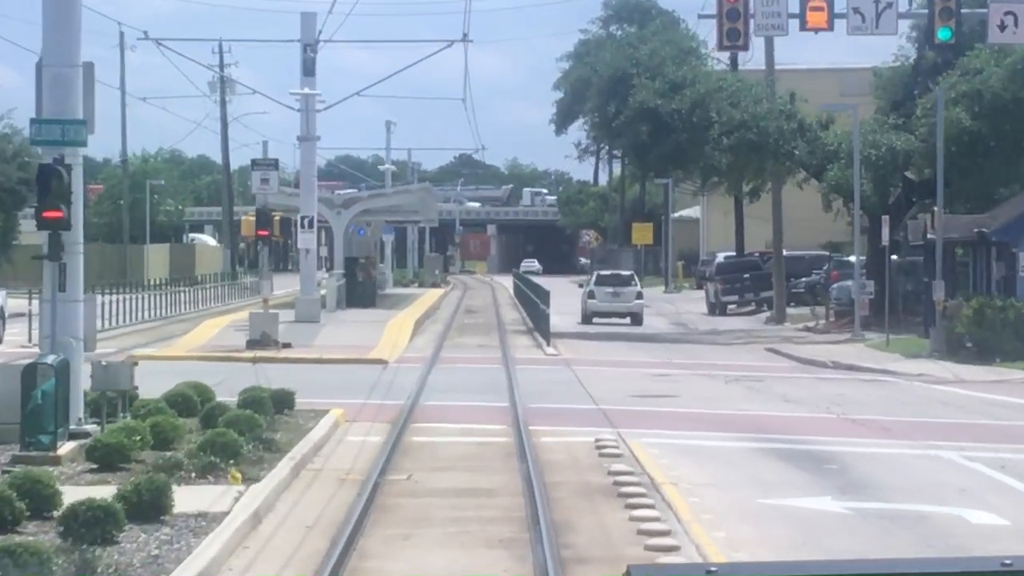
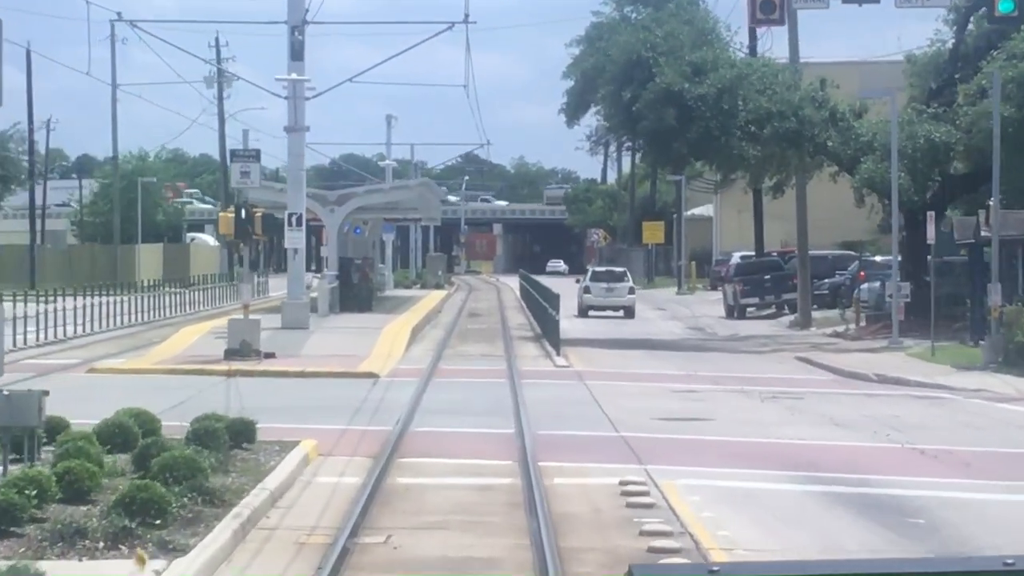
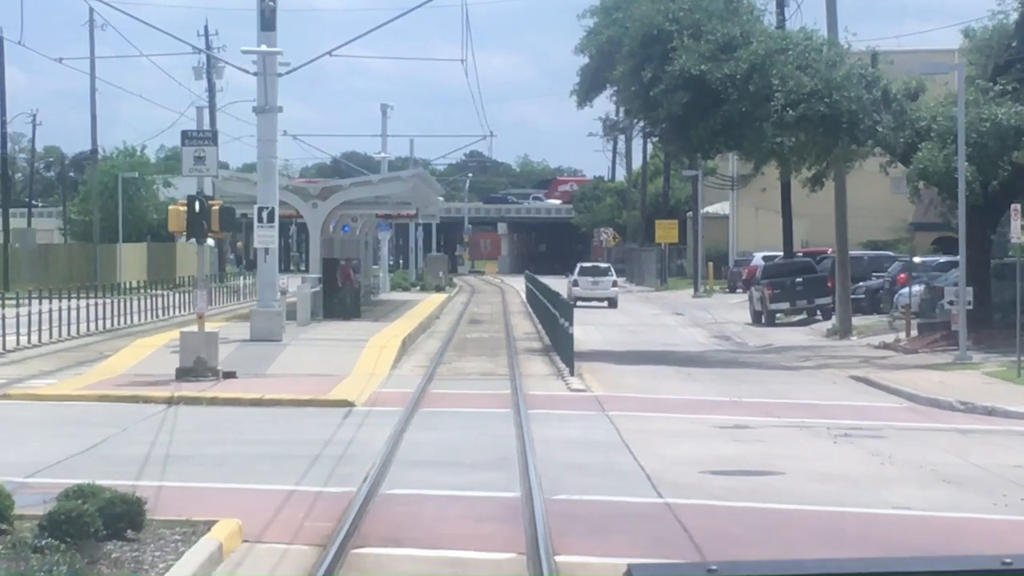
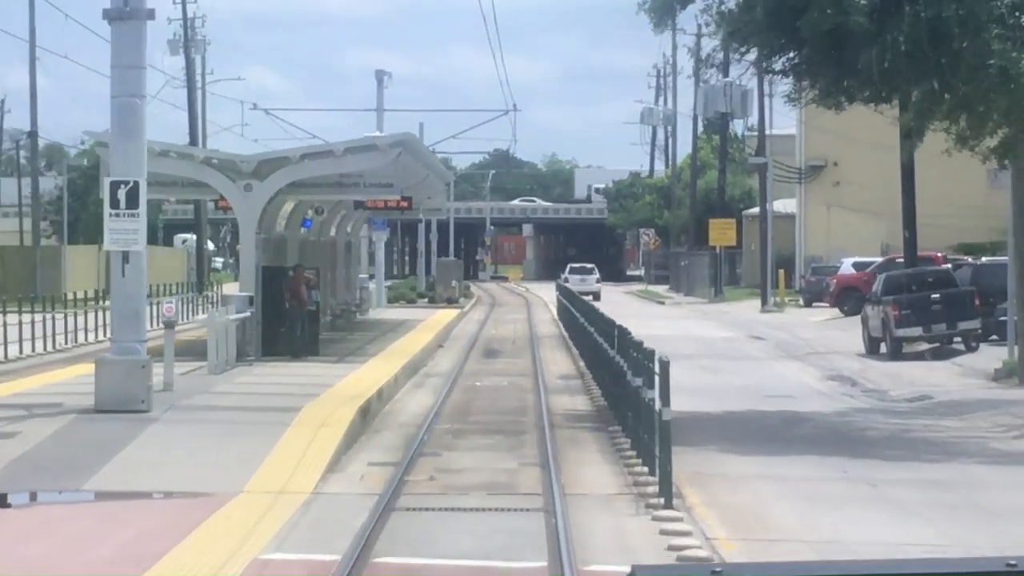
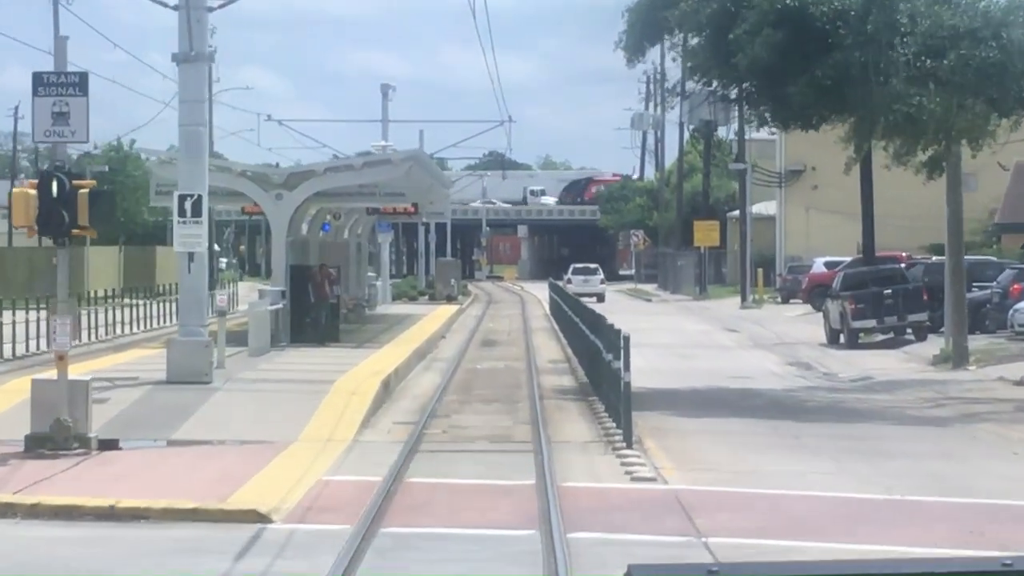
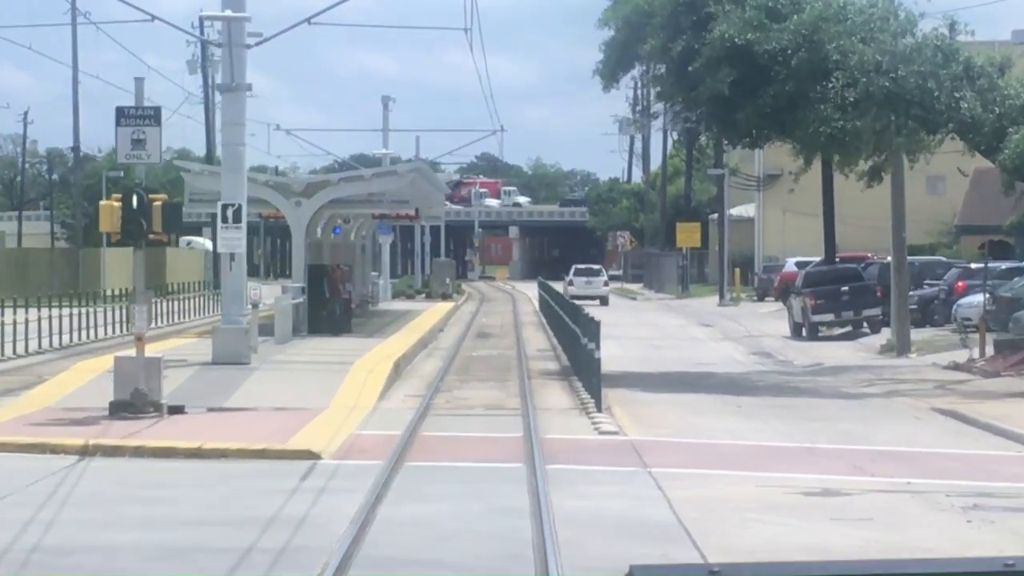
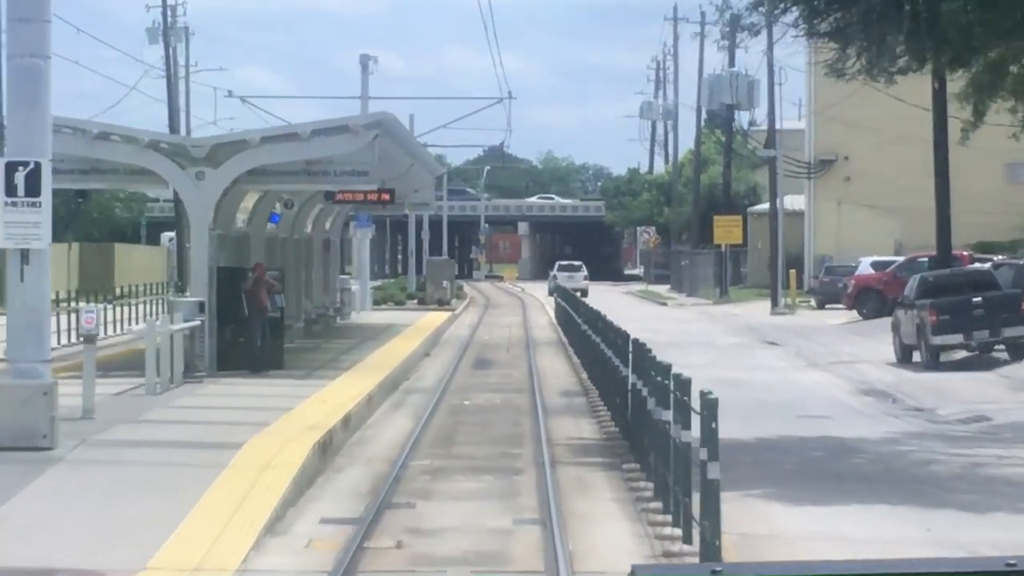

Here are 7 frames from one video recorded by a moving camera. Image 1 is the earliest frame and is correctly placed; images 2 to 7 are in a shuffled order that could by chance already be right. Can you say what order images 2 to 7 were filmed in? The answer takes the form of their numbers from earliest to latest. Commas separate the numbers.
2, 3, 6, 5, 4, 7
